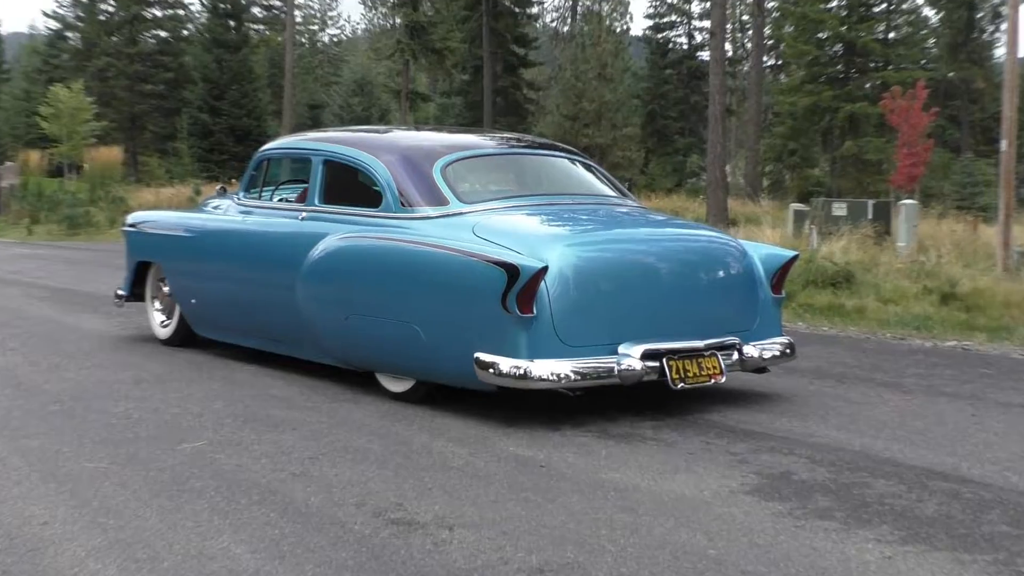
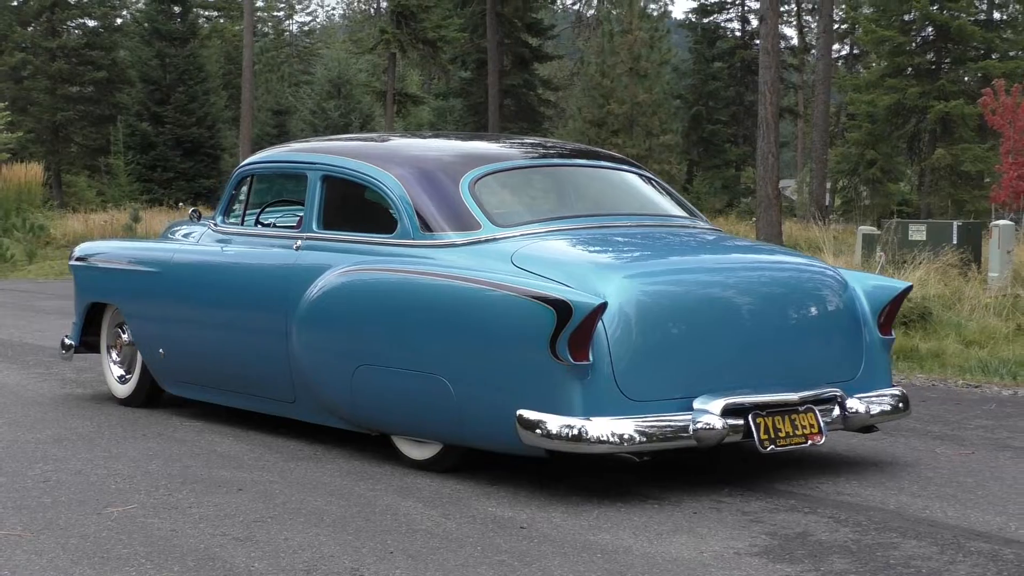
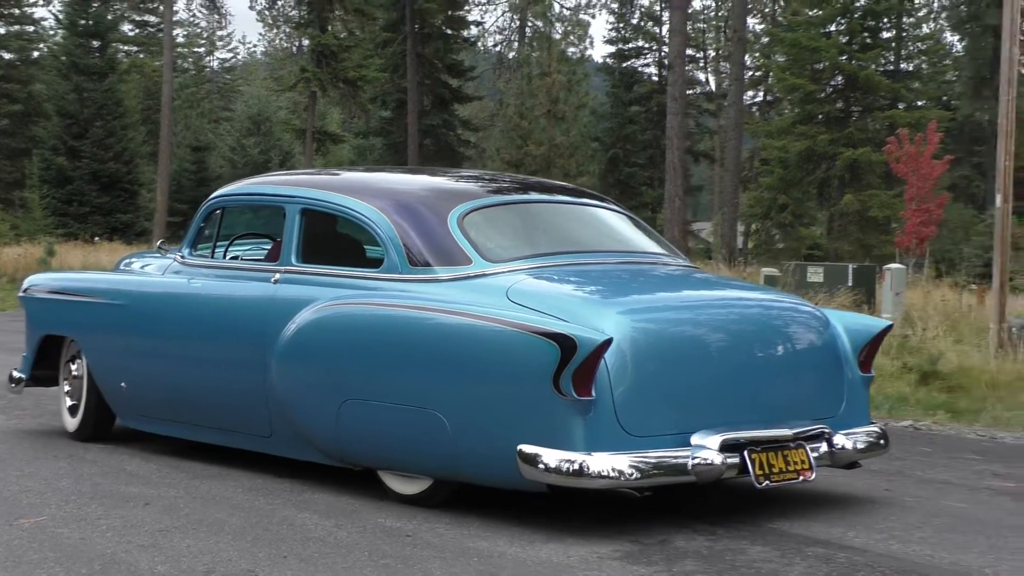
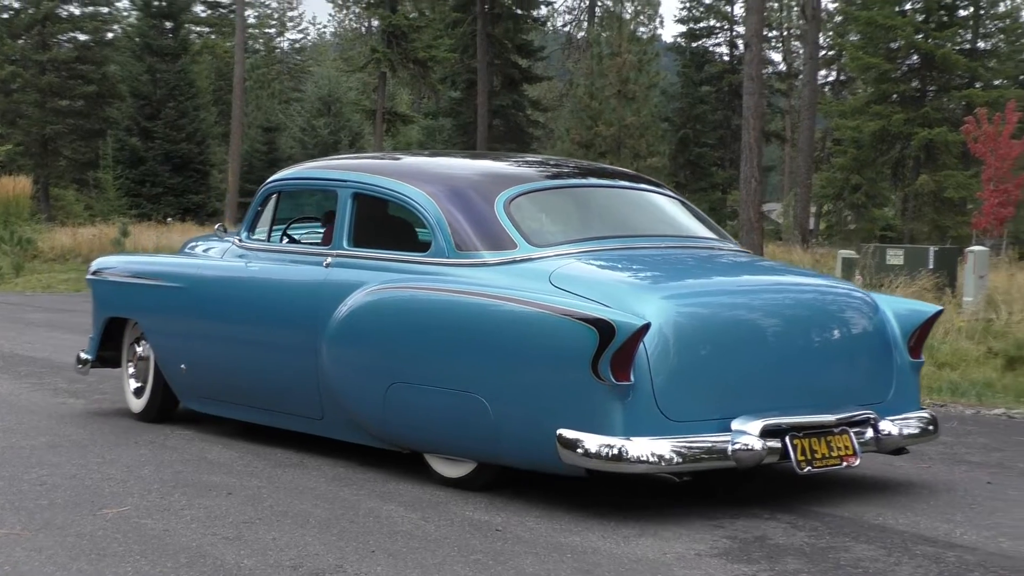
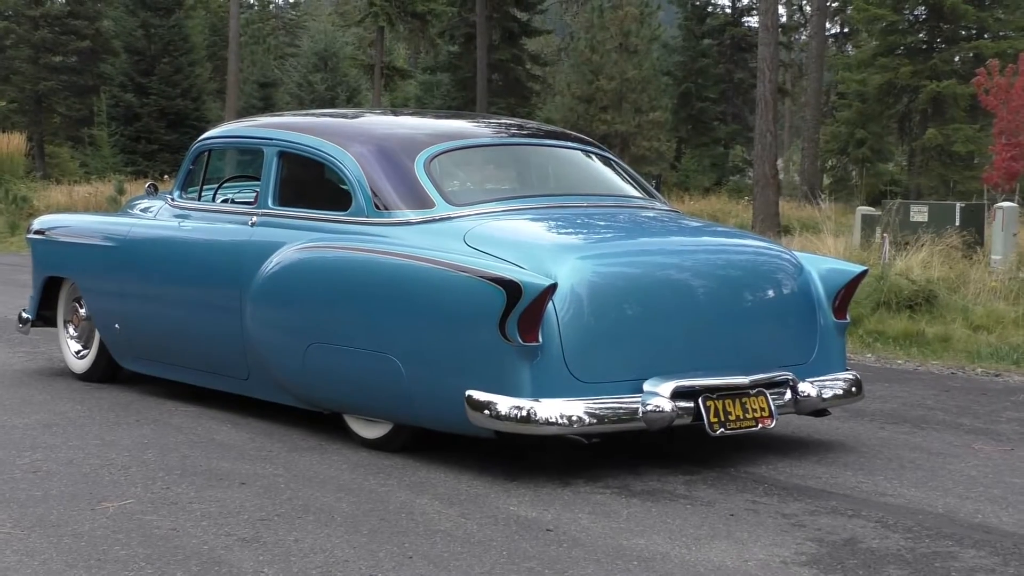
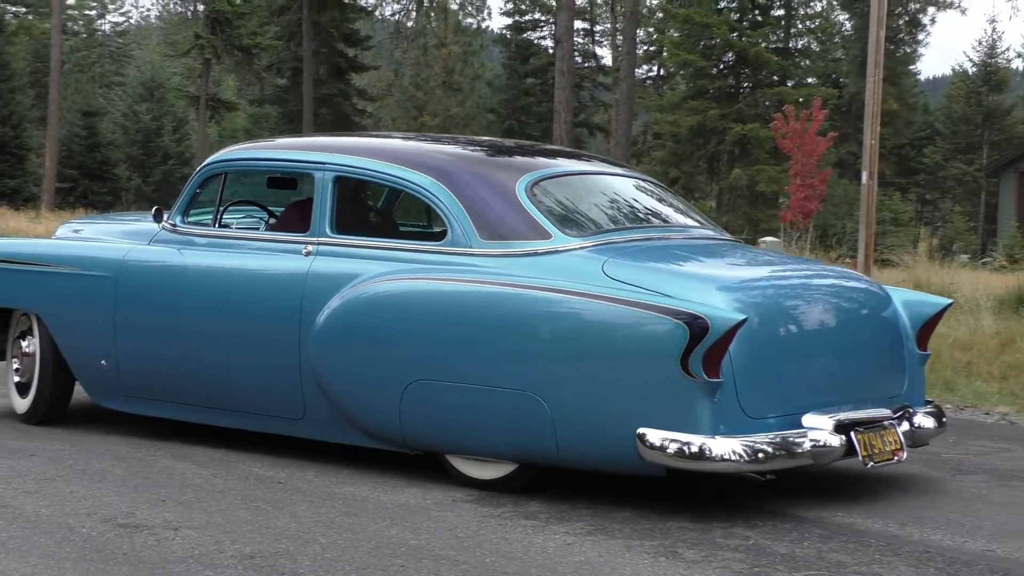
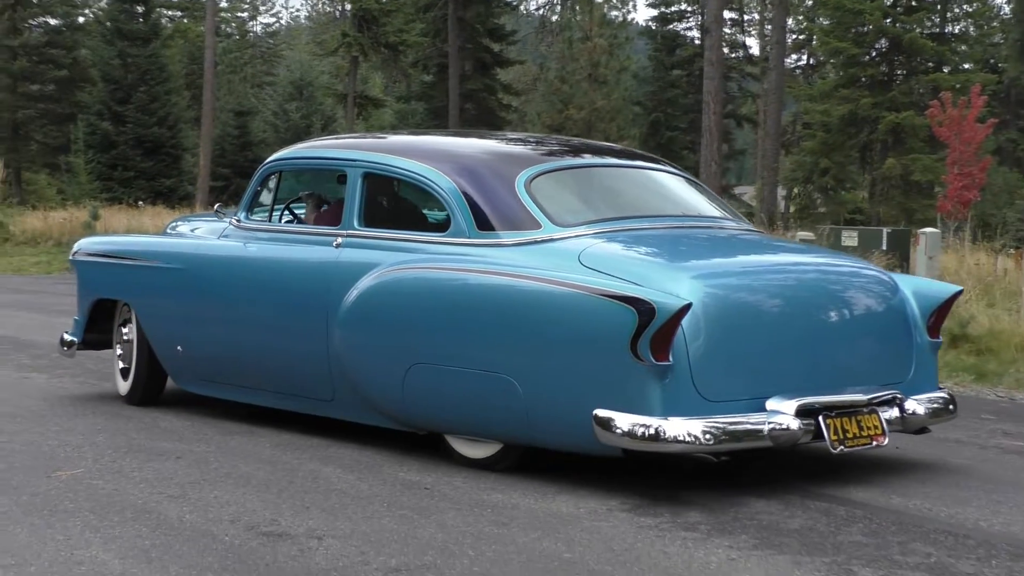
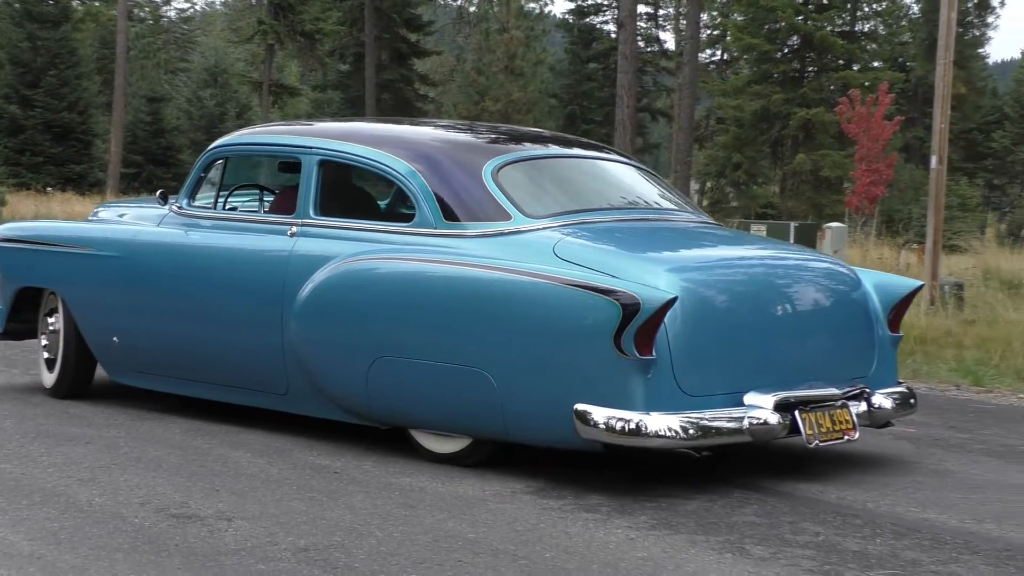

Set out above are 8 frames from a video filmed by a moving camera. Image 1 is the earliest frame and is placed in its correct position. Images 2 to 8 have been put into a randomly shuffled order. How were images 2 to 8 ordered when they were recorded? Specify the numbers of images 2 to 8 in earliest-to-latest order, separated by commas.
5, 2, 4, 3, 7, 8, 6
